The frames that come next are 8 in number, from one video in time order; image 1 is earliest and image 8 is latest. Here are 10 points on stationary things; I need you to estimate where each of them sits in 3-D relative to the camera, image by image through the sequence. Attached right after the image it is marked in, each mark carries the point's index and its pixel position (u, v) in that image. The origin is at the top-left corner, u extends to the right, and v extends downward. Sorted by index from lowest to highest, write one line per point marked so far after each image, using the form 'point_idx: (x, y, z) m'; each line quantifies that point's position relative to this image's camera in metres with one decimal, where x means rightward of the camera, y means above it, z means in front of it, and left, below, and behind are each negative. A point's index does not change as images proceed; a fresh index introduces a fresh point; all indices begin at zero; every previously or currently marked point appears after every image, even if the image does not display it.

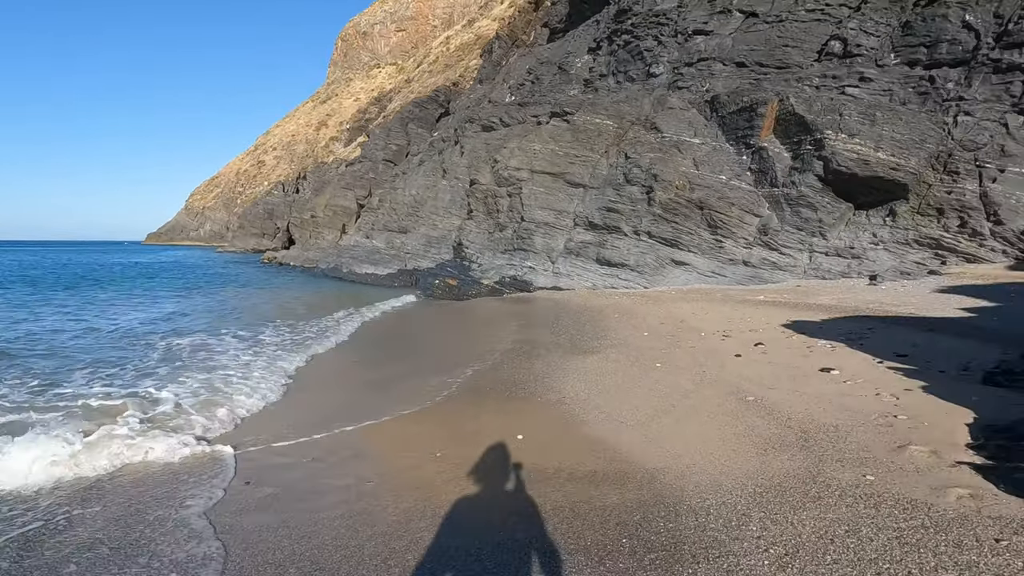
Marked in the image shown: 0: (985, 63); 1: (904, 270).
0: (+13.6, +6.5, +15.6) m
1: (+10.6, +0.5, +14.9) m
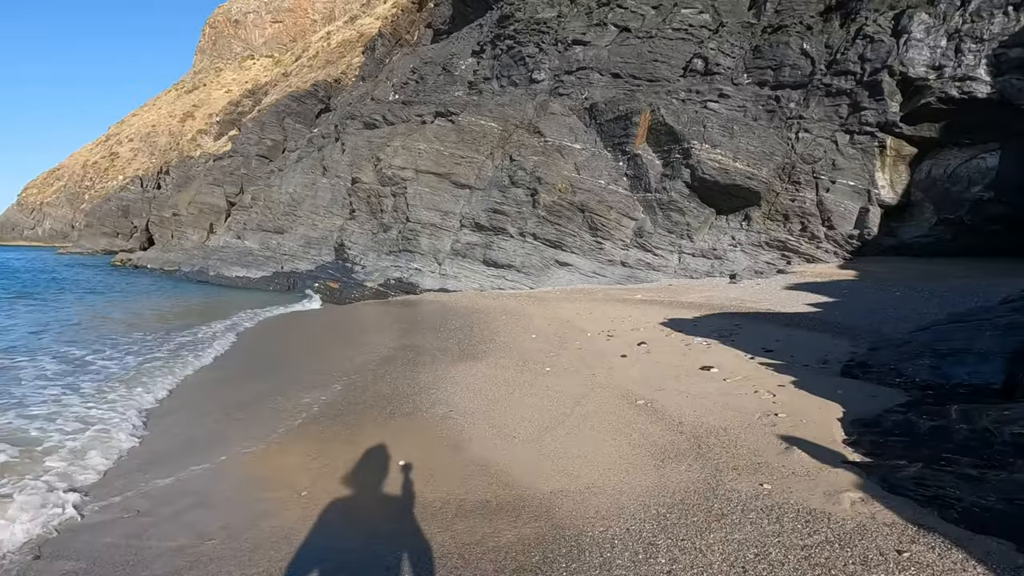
0: (+10.1, +6.6, +17.7) m
1: (+7.4, +0.5, +16.4) m
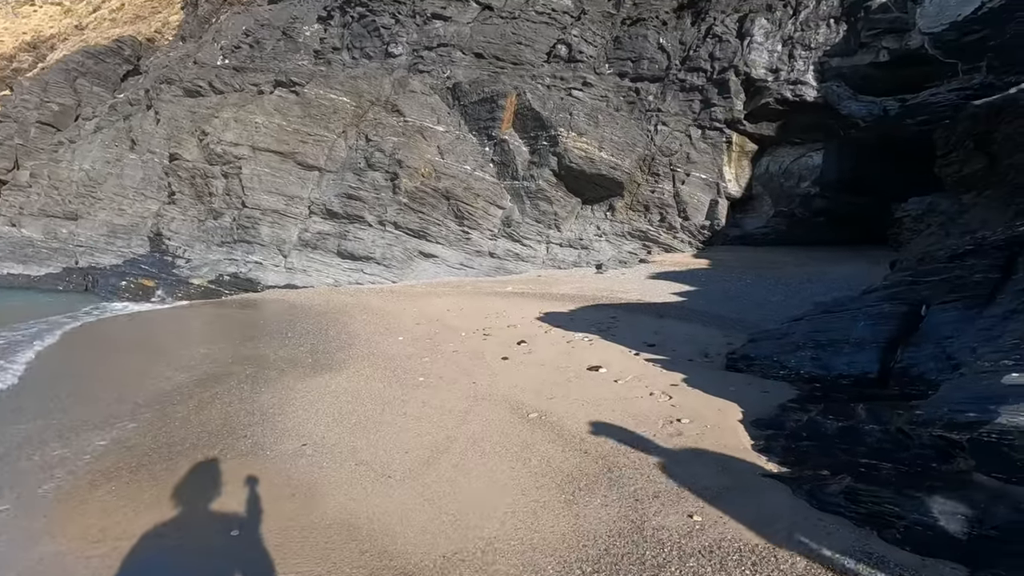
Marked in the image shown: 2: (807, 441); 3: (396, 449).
0: (+5.5, +7.0, +18.6) m
1: (+3.3, +0.9, +16.8) m
2: (+2.3, -1.2, +4.3) m
3: (-1.0, -1.5, +4.9) m
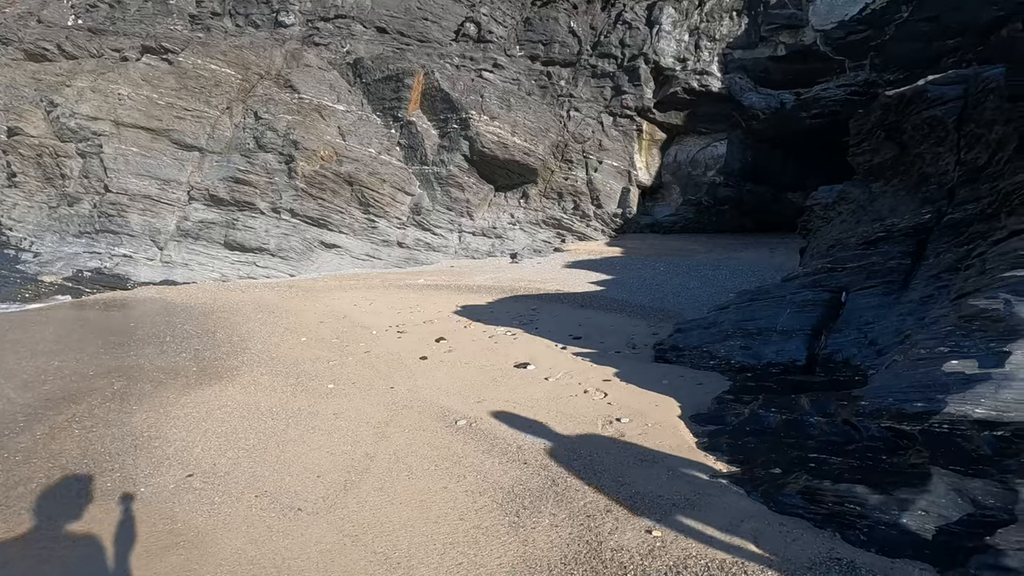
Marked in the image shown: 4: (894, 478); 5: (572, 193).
0: (+2.4, +7.4, +18.6) m
1: (+0.6, +1.2, +16.6) m
2: (+1.8, -1.1, +4.2) m
3: (-1.6, -1.4, +4.2) m
4: (+2.2, -1.1, +3.1) m
5: (+1.8, +3.1, +17.7) m
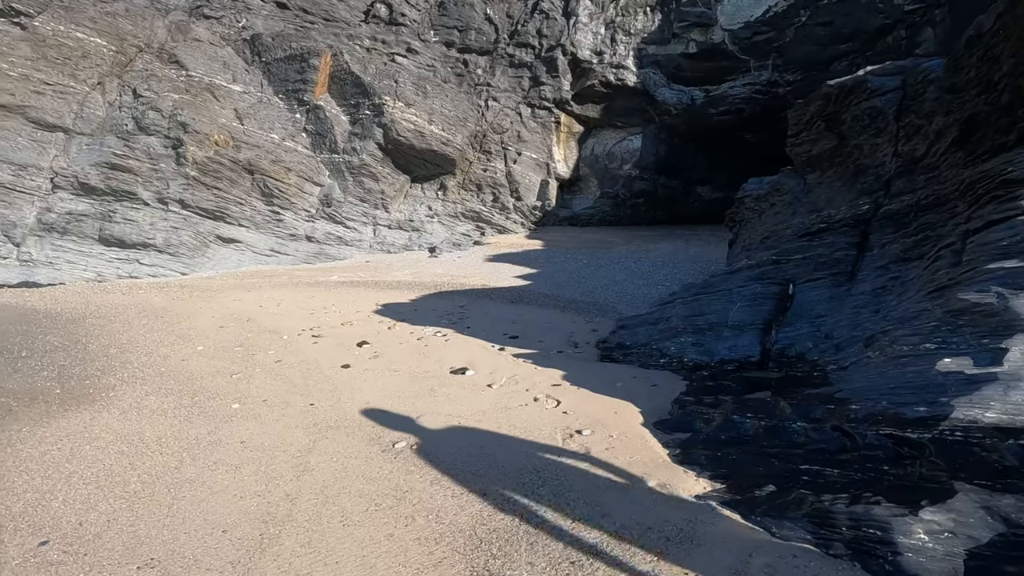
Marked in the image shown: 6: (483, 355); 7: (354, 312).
0: (-0.4, +7.6, +18.0) m
1: (-1.6, +1.3, +15.9) m
2: (+1.5, -1.1, +3.8) m
3: (-1.8, -1.5, +3.3) m
4: (+2.0, -1.1, +2.9) m
5: (-0.8, +3.2, +17.2) m
6: (-0.4, -0.8, +6.7) m
7: (-2.8, -0.4, +9.7) m
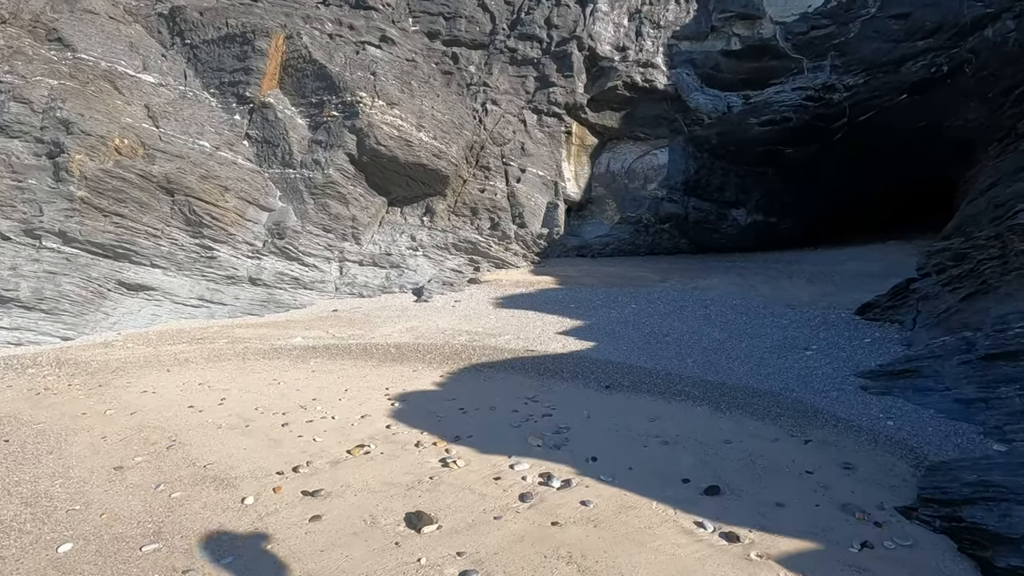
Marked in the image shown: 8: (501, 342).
0: (-0.4, +6.3, +14.7) m
1: (-1.3, +0.1, +12.1) m
2: (+3.3, -1.7, +0.4) m
3: (+0.1, -2.1, -0.5) m
4: (+4.0, -1.6, -0.4) m
5: (-0.6, +2.0, +13.6) m
6: (+1.2, -1.6, +3.1) m
7: (-1.6, -1.4, +5.8) m
8: (0.0, -0.8, +8.8) m
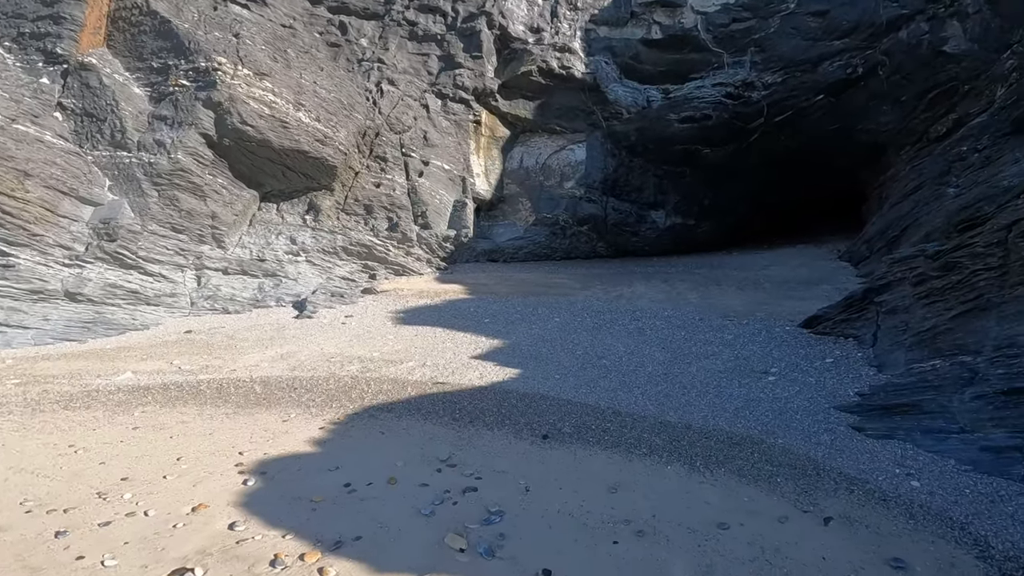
0: (-2.7, +6.1, +12.8) m
1: (-3.1, -0.1, +10.2) m
2: (+3.6, -1.8, -0.5) m
3: (+0.5, -2.3, -2.0) m
4: (+4.3, -1.7, -1.3) m
5: (-2.7, +1.8, +11.7) m
6: (+0.9, -1.7, +1.7) m
7: (-2.3, -1.6, +3.9) m
8: (-1.2, -1.0, +7.1) m
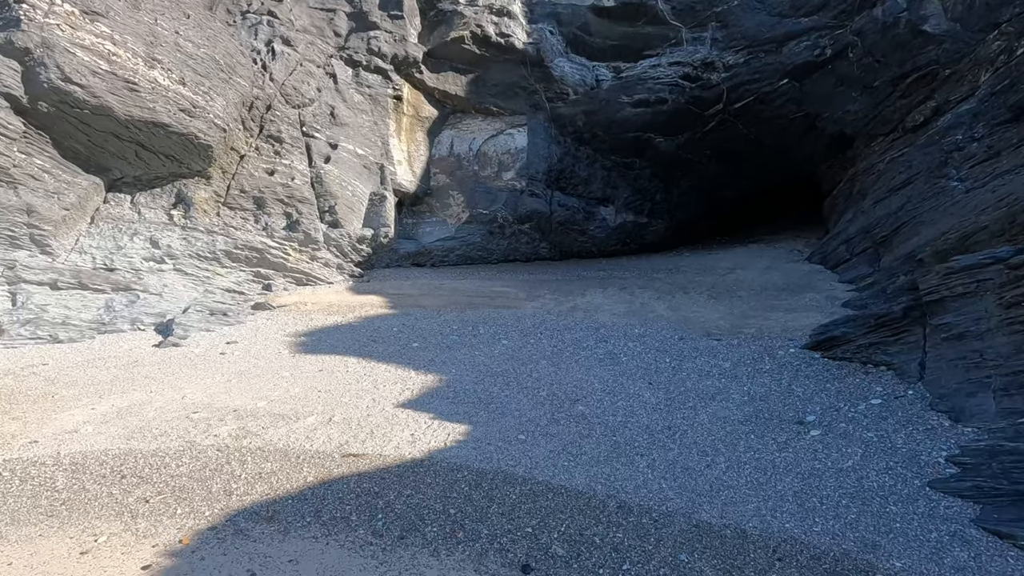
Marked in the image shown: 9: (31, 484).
0: (-4.2, +5.8, +10.4) m
1: (-4.0, -0.3, +7.8) m
2: (+4.1, -2.0, -1.9) m
3: (+1.3, -2.5, -3.8) m
4: (+5.0, -1.9, -2.5) m
5: (-3.9, +1.5, +9.3) m
6: (+1.2, -1.9, -0.1) m
7: (-2.3, -1.9, +1.7) m
8: (-1.7, -1.3, +5.0) m
9: (-3.6, -1.4, +4.2) m
